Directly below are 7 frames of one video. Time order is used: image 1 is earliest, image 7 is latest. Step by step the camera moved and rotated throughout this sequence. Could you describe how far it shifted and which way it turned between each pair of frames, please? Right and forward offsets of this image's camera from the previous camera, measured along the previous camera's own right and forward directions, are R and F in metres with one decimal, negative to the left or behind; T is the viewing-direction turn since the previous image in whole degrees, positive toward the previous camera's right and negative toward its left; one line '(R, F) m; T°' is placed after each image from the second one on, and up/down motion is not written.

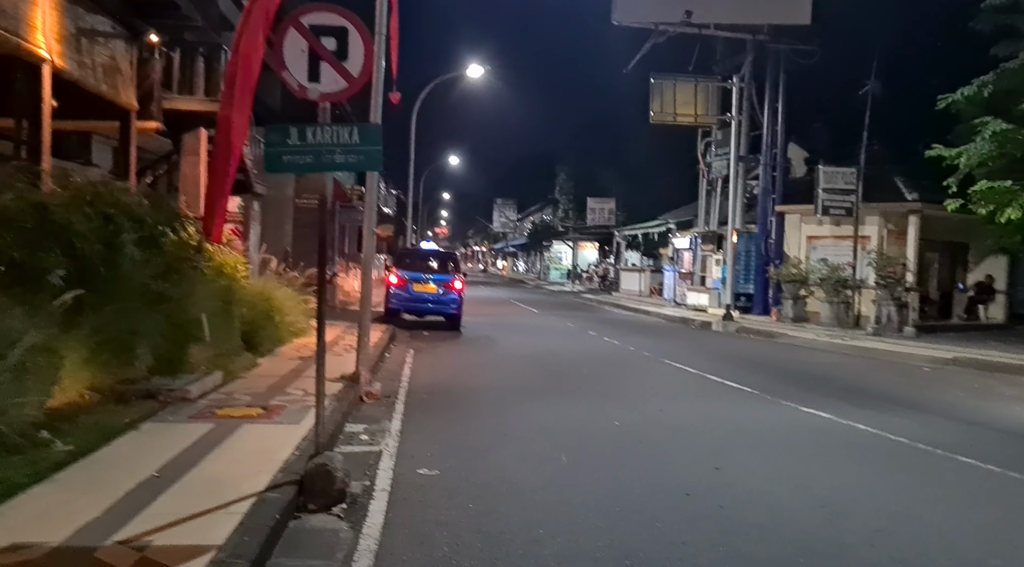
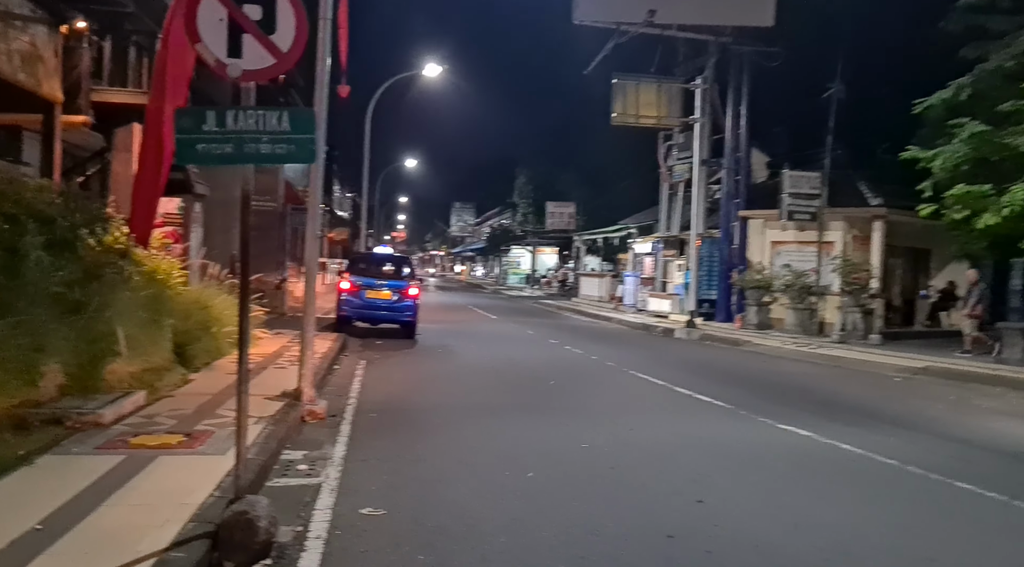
(0.0, +0.8) m; +3°
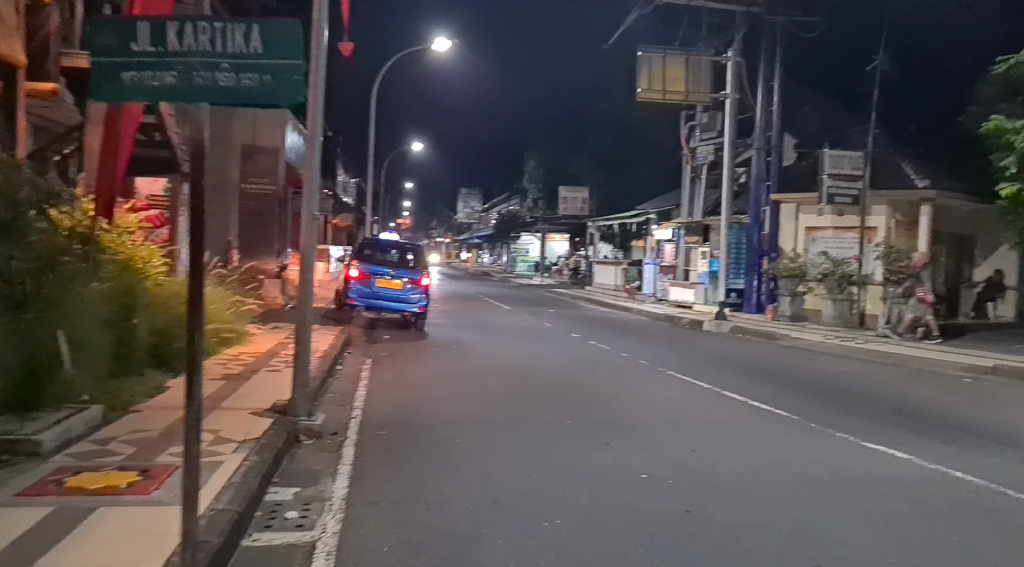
(-0.3, +1.6) m; 0°
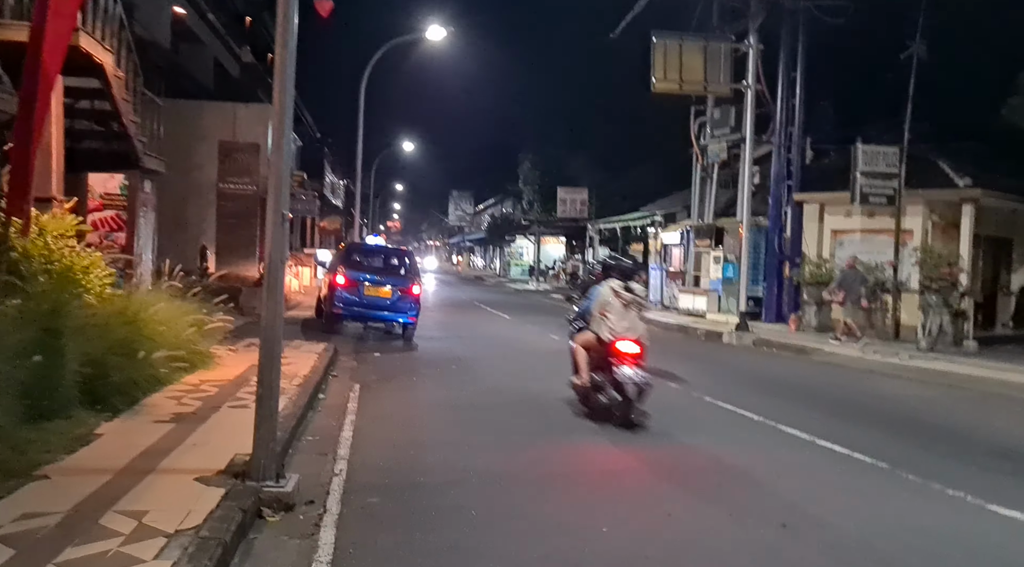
(-0.3, +1.9) m; +1°
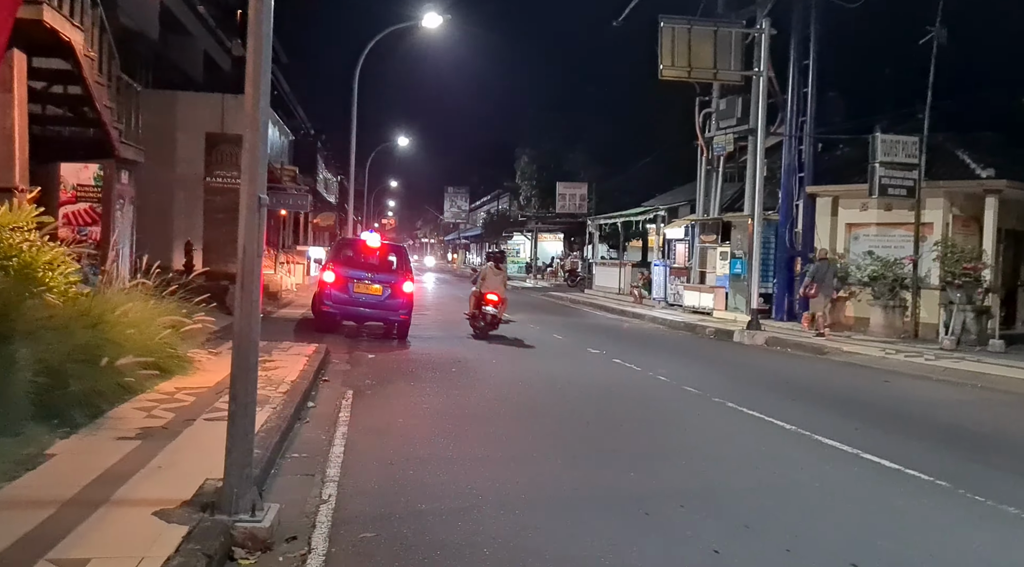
(-0.1, +0.9) m; 0°
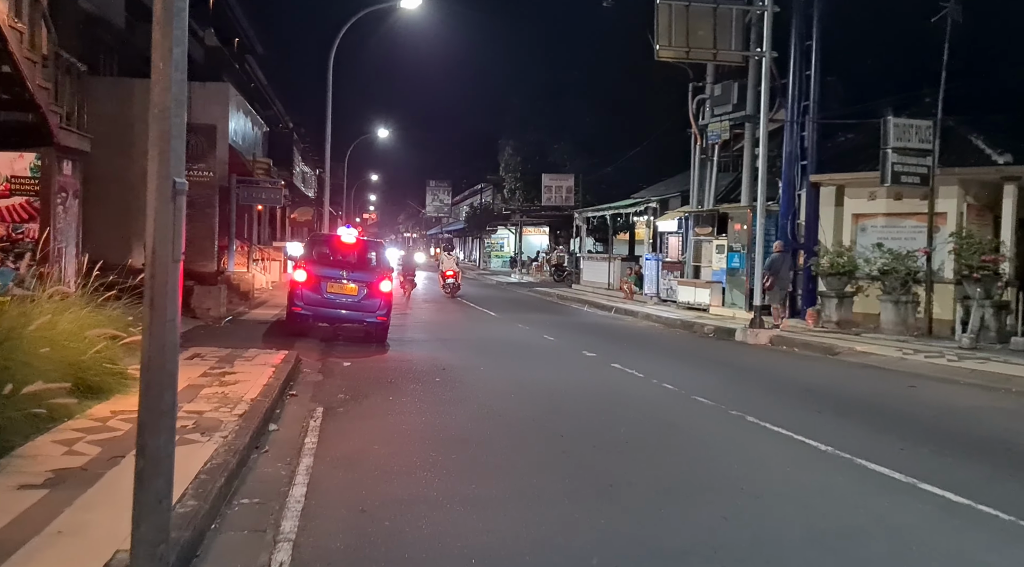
(-0.1, +1.3) m; +1°
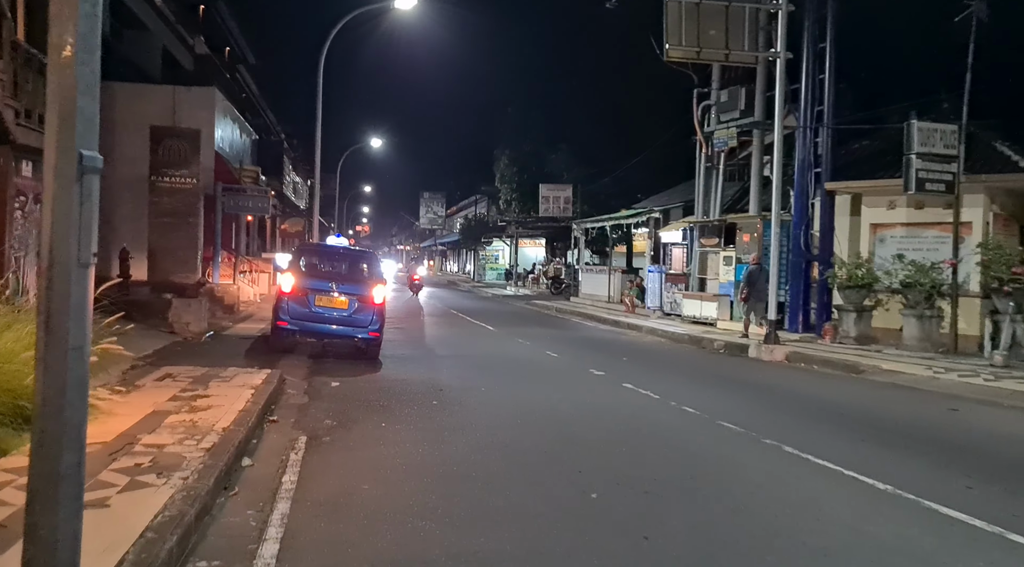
(-0.2, +1.0) m; +1°
